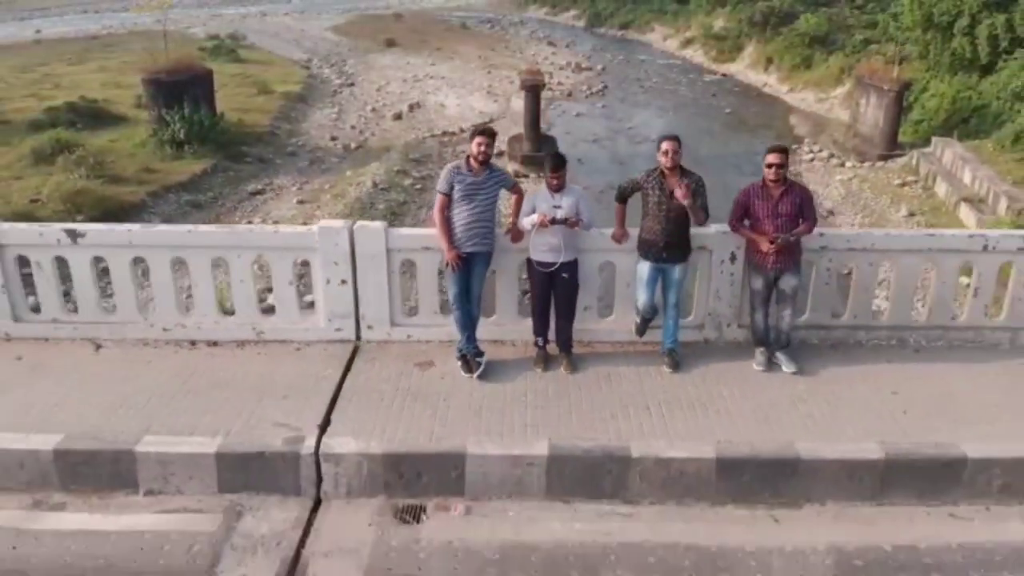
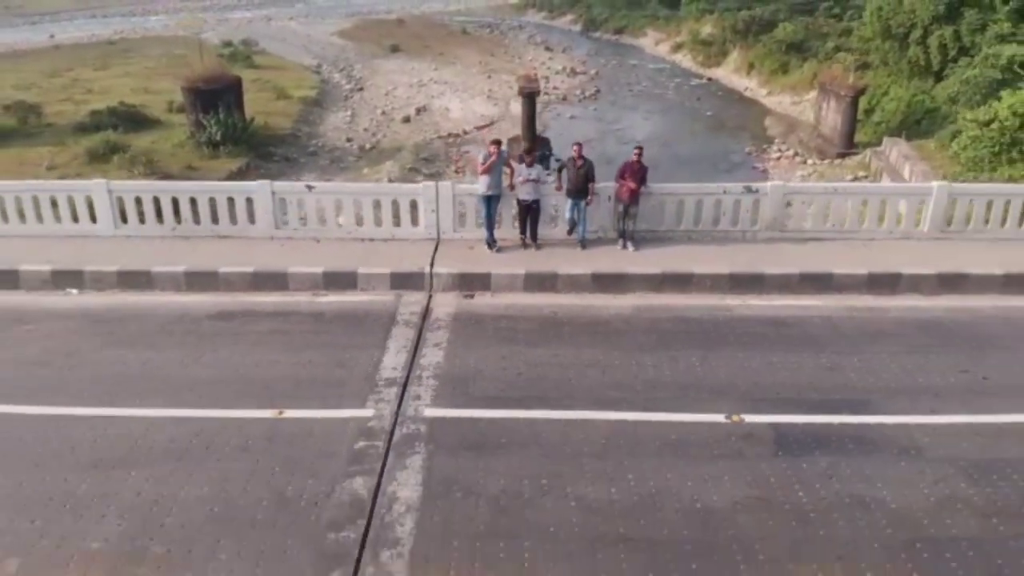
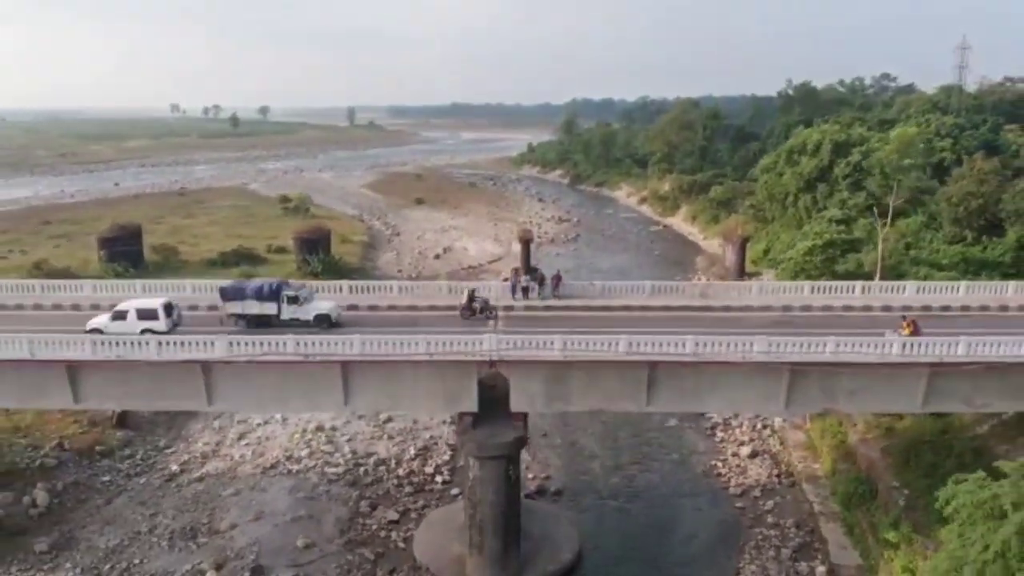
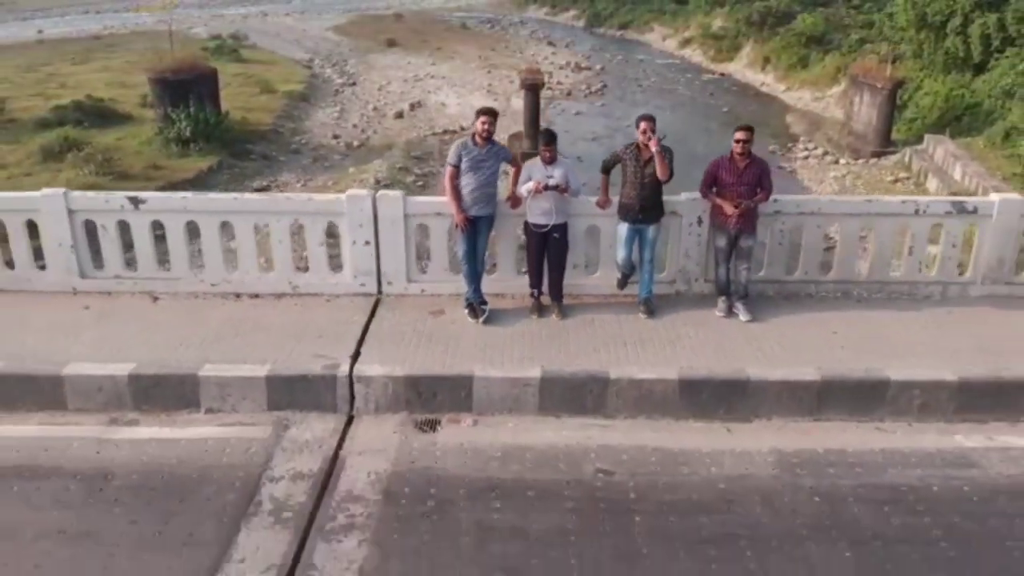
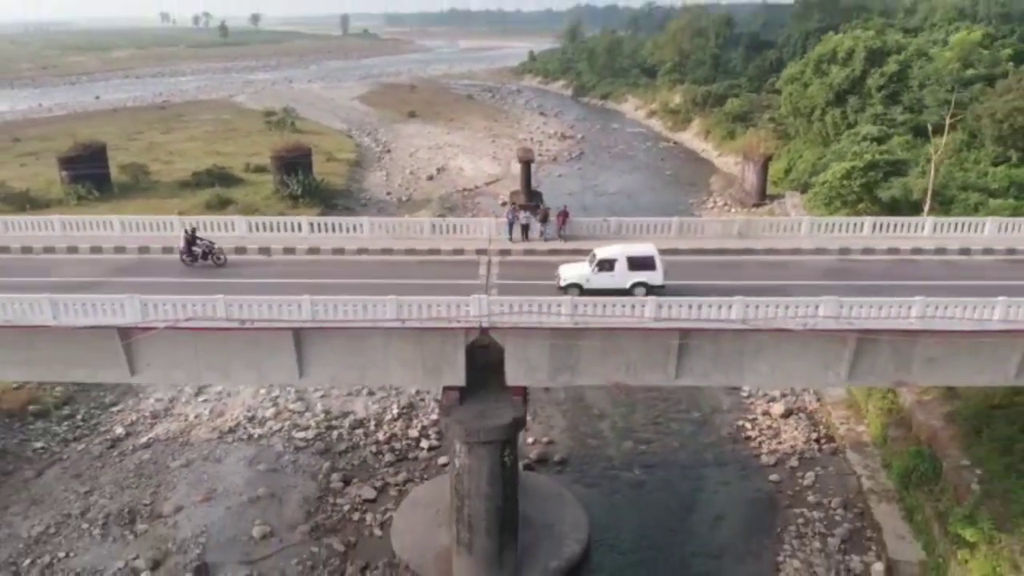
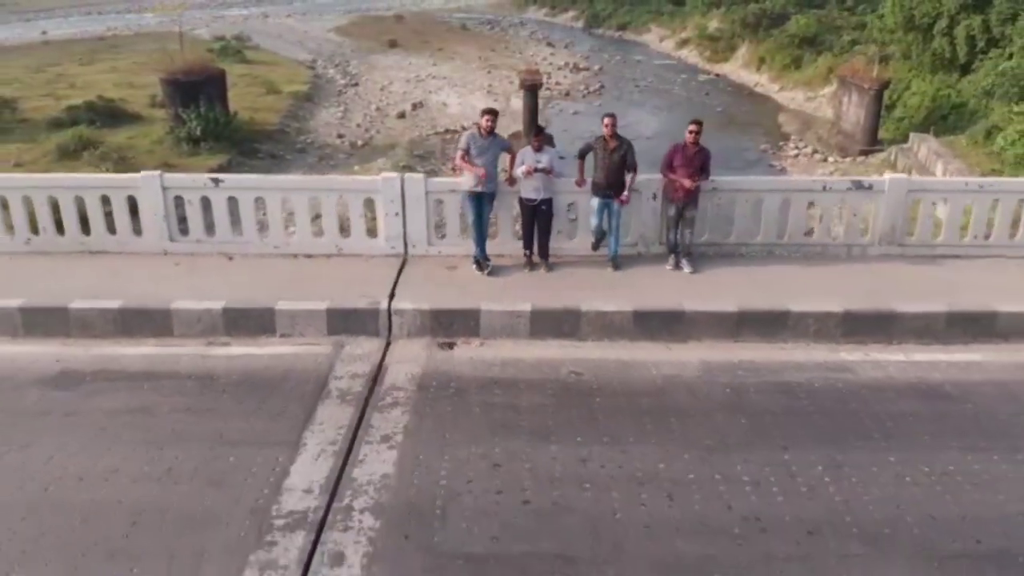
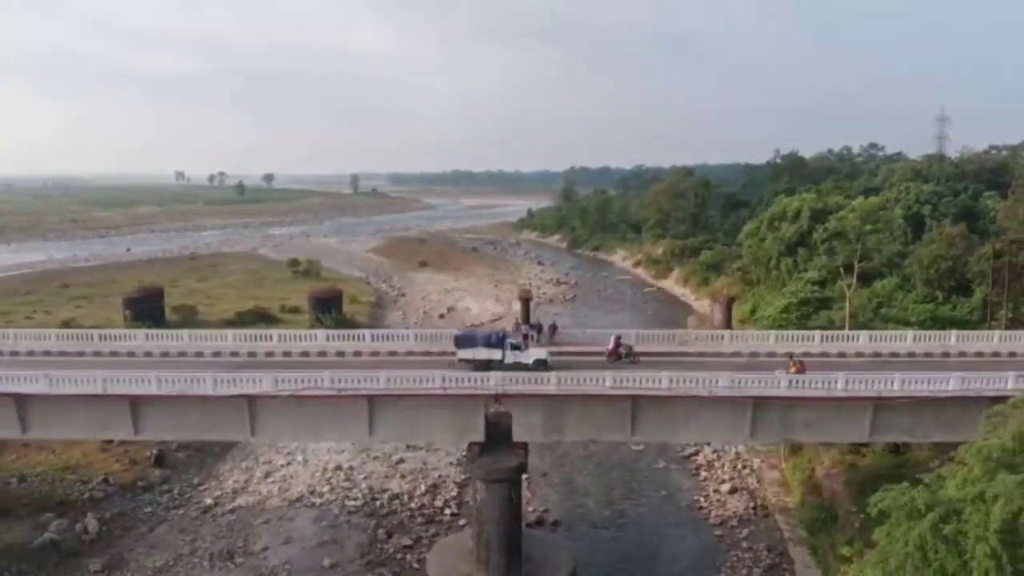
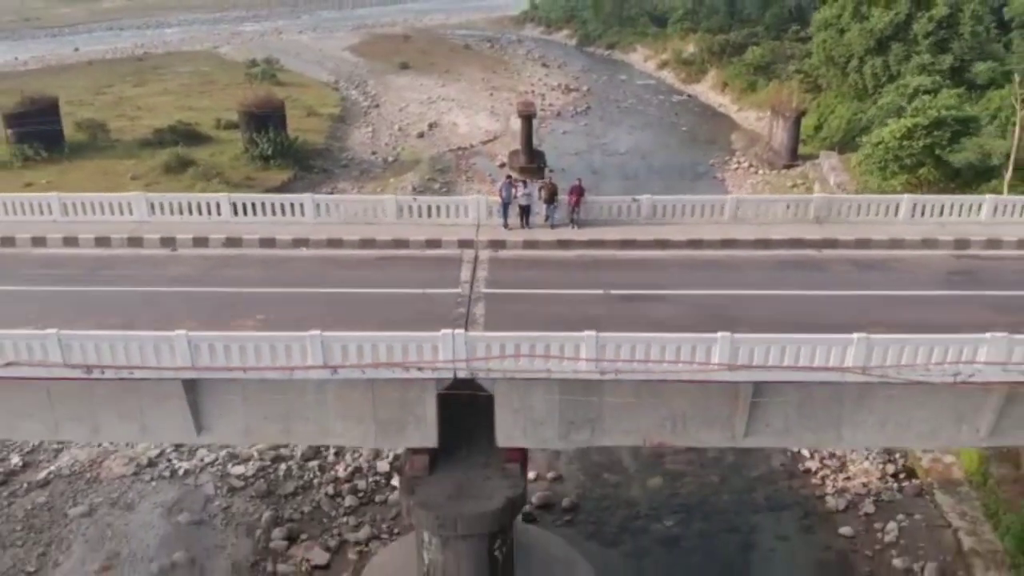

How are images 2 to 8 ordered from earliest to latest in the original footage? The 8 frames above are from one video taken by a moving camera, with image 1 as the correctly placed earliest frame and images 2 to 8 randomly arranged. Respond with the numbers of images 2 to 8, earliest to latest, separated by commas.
4, 6, 2, 8, 5, 3, 7
